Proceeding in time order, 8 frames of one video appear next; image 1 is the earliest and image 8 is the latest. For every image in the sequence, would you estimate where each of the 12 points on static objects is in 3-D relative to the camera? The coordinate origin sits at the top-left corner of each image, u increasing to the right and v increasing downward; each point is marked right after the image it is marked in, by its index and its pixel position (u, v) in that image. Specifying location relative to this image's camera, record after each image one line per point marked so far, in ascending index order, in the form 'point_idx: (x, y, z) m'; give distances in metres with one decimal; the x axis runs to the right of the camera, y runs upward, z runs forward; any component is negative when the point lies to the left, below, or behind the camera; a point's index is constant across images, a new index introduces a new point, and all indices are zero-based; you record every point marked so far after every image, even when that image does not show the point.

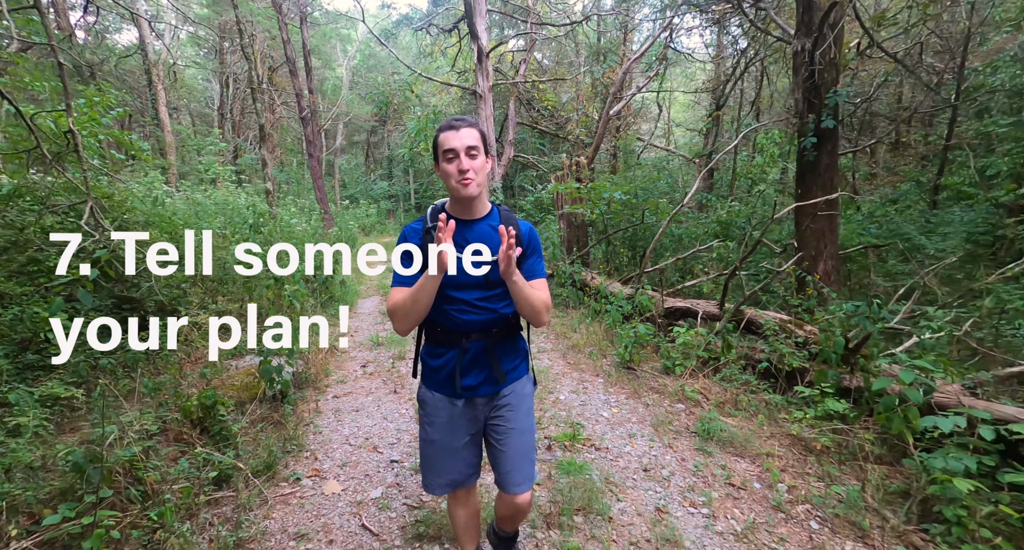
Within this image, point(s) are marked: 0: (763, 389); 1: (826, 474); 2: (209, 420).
0: (+2.1, -0.9, +4.0) m
1: (+1.9, -1.2, +2.9) m
2: (-2.1, -1.0, +3.3) m
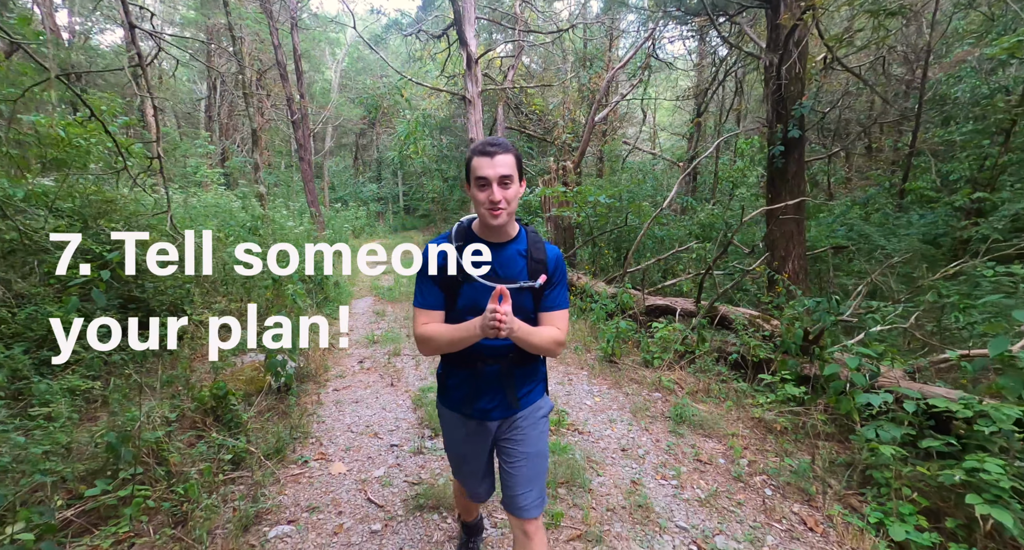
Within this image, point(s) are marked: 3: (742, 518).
0: (+2.0, -0.9, +4.3) m
1: (+1.8, -1.2, +3.3) m
2: (-2.1, -1.0, +3.5) m
3: (+1.2, -1.3, +2.6) m
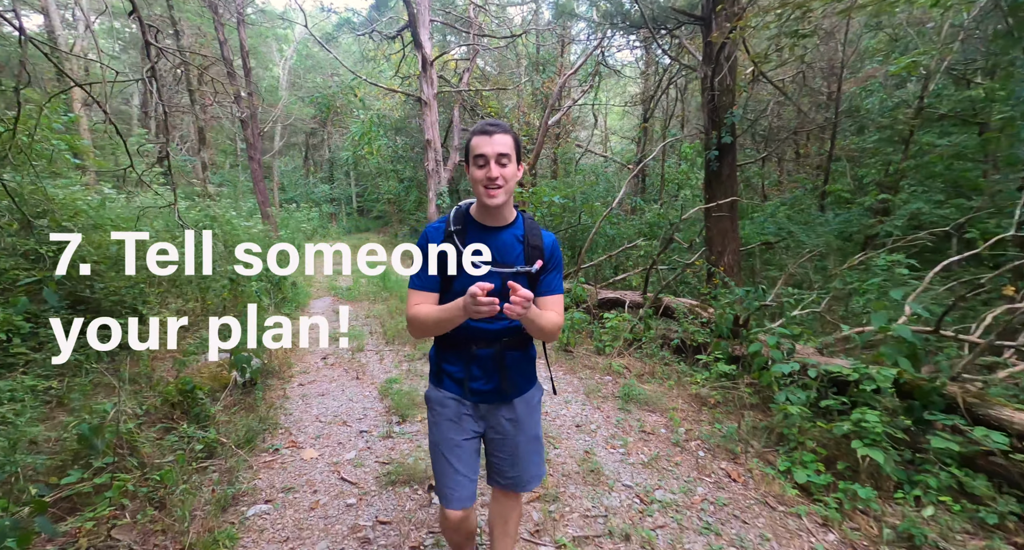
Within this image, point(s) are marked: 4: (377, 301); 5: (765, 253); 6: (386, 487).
0: (+1.6, -0.9, +4.8) m
1: (+1.6, -1.1, +3.7) m
2: (-2.4, -1.0, +3.6) m
3: (+1.0, -1.2, +3.0) m
4: (-2.2, -0.4, +7.9) m
5: (+3.6, +0.3, +6.8) m
6: (-0.8, -1.3, +3.0) m
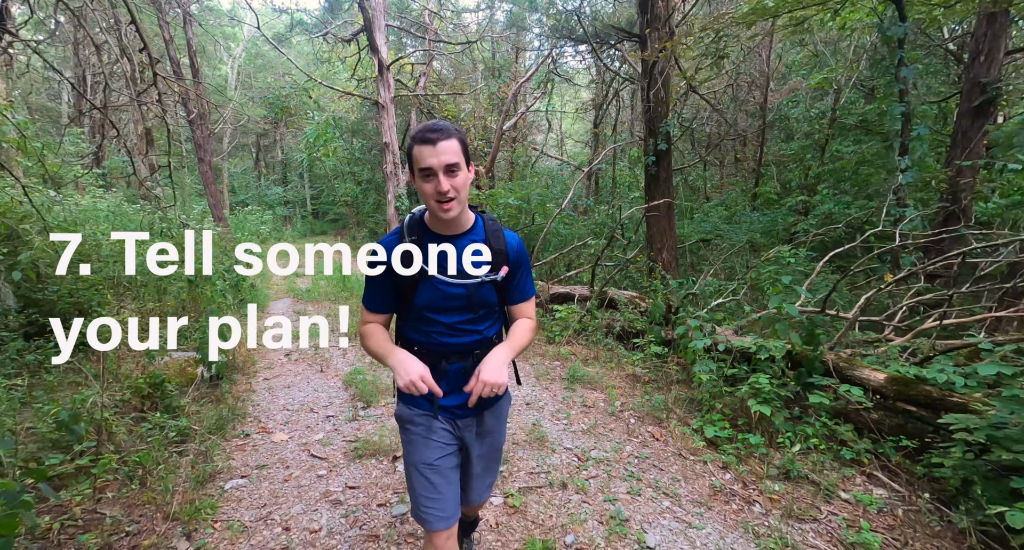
0: (+1.2, -0.8, +5.3) m
1: (+1.2, -1.0, +4.2) m
2: (-2.8, -0.9, +3.8) m
3: (+0.7, -1.2, +3.4) m
4: (-3.0, -0.4, +8.0) m
5: (+2.9, +0.4, +7.5) m
6: (-1.1, -1.3, +3.3) m
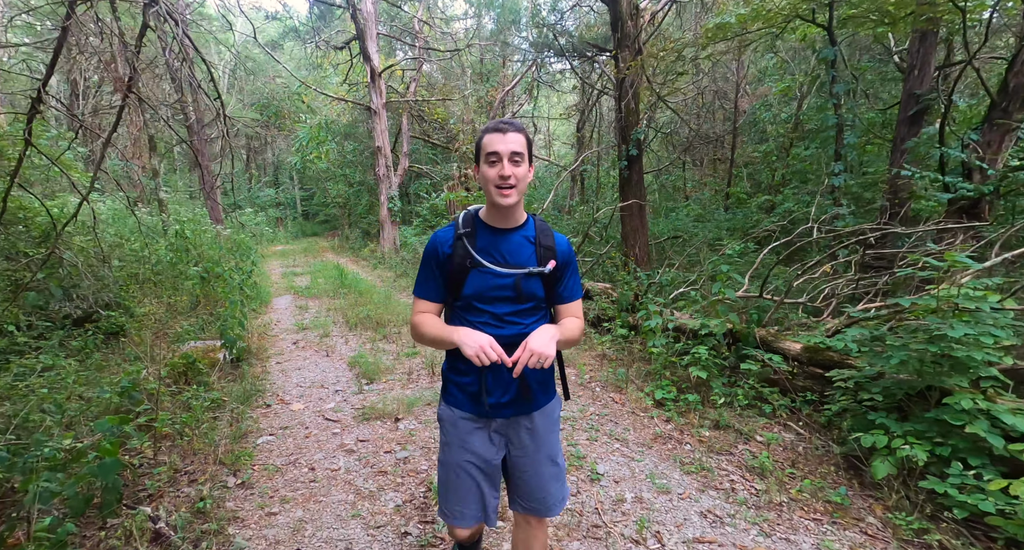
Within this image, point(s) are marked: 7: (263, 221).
0: (+1.0, -0.7, +6.0) m
1: (+1.0, -0.9, +4.9) m
2: (-2.9, -0.9, +4.4) m
3: (+0.6, -1.1, +4.1) m
4: (-3.2, -0.4, +8.7) m
5: (+2.7, +0.5, +8.2) m
6: (-1.2, -1.2, +3.9) m
7: (-7.4, +1.6, +14.2) m
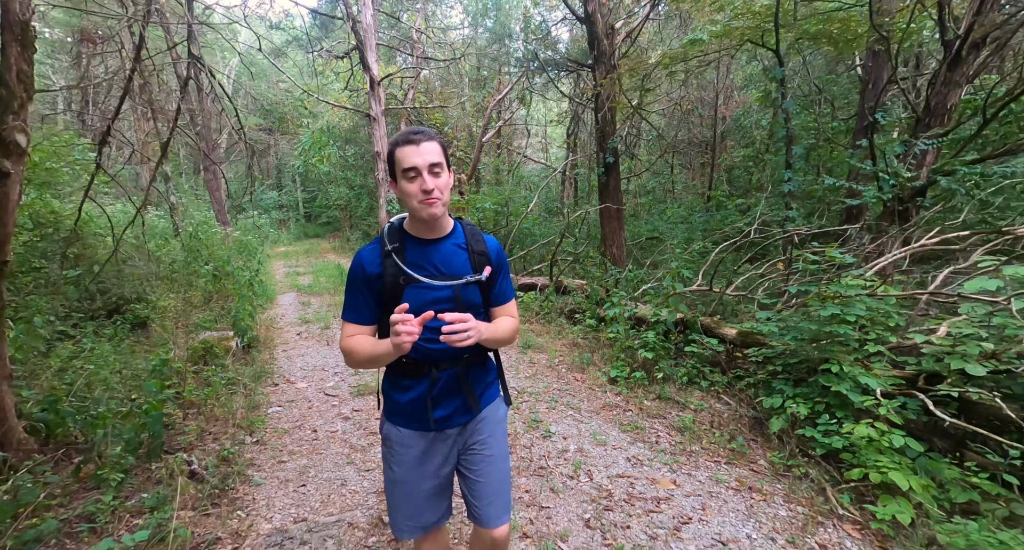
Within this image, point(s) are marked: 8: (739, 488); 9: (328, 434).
0: (+0.7, -0.7, +6.6) m
1: (+0.8, -0.9, +5.5) m
2: (-3.2, -0.9, +5.1) m
3: (+0.3, -1.0, +4.7) m
4: (-3.4, -0.3, +9.3) m
5: (+2.5, +0.5, +8.8) m
6: (-1.5, -1.2, +4.6) m
7: (-7.6, +1.6, +14.9) m
8: (+1.3, -1.2, +2.8) m
9: (-1.5, -1.3, +3.8) m
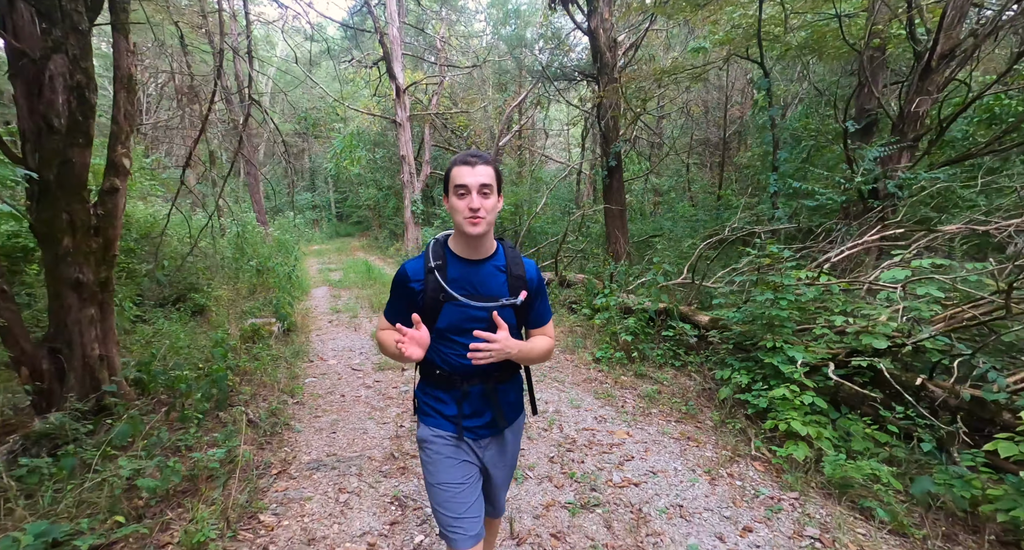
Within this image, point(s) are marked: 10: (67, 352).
0: (+0.8, -0.6, +7.3) m
1: (+0.8, -0.8, +6.2) m
2: (-3.2, -0.8, +6.0) m
3: (+0.3, -1.0, +5.5) m
4: (-3.2, -0.3, +10.2) m
5: (+2.7, +0.6, +9.4) m
6: (-1.5, -1.1, +5.4) m
7: (-7.0, +1.7, +16.0) m
8: (+1.2, -1.2, +3.5) m
9: (-1.5, -1.2, +4.7) m
10: (-3.1, -0.5, +3.4) m
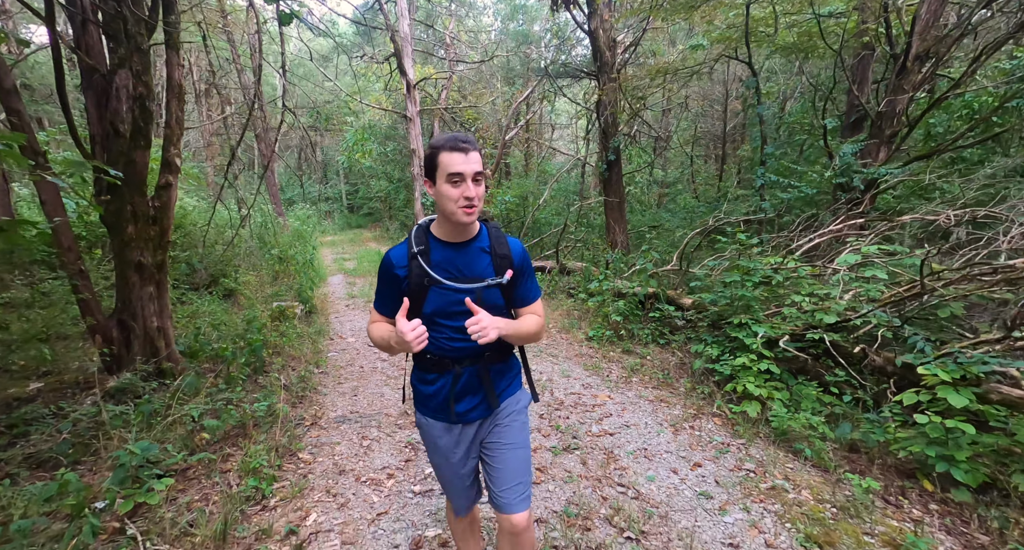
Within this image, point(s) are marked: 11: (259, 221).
0: (+0.9, -0.4, +7.8) m
1: (+0.8, -0.6, +6.7) m
2: (-3.1, -0.6, +6.6) m
3: (+0.3, -0.8, +6.0) m
4: (-3.0, 0.0, +10.8) m
5: (+2.8, +0.9, +9.9) m
6: (-1.5, -0.9, +6.0) m
7: (-6.8, +2.1, +16.7) m
8: (+1.2, -1.0, +4.0) m
9: (-1.5, -1.0, +5.3) m
10: (-3.1, -0.4, +4.0) m
11: (-5.0, +1.1, +9.6) m
